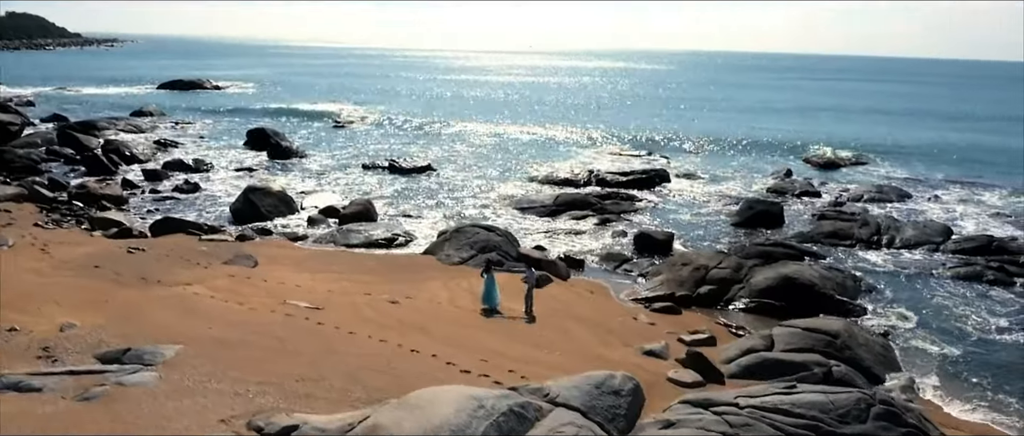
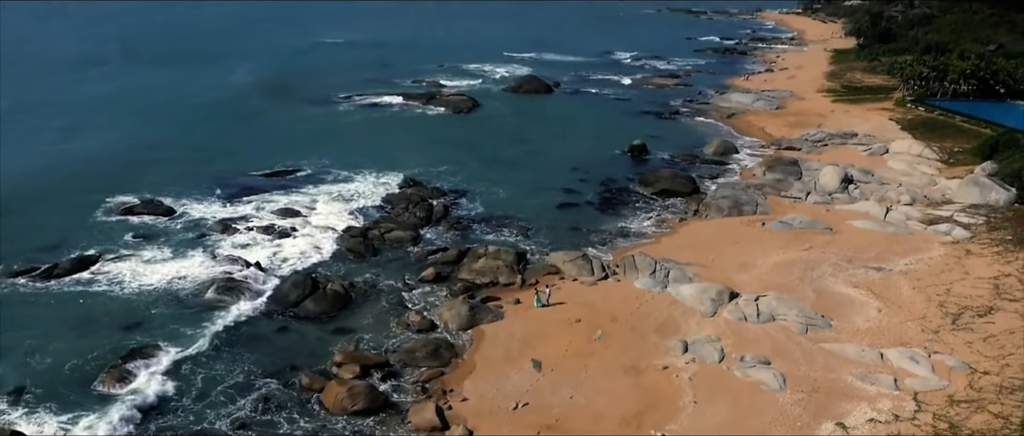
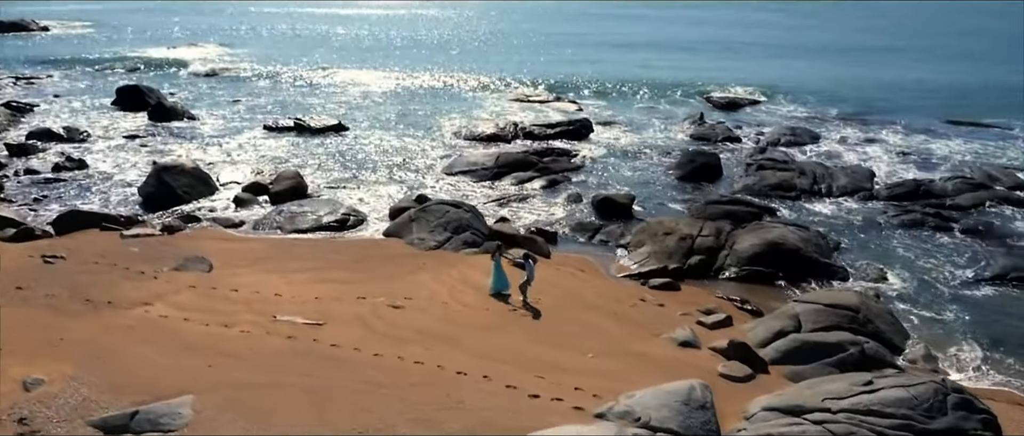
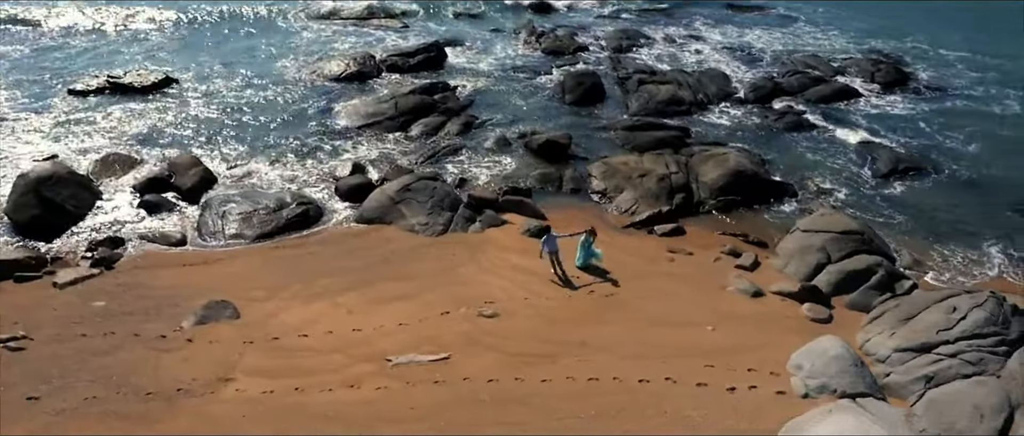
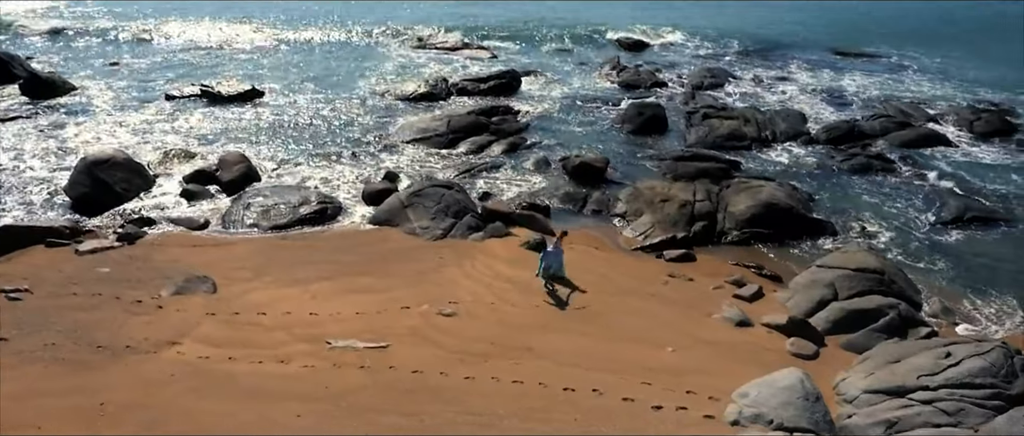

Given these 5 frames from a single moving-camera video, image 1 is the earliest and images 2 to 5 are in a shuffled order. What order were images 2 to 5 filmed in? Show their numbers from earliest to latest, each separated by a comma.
3, 5, 4, 2
